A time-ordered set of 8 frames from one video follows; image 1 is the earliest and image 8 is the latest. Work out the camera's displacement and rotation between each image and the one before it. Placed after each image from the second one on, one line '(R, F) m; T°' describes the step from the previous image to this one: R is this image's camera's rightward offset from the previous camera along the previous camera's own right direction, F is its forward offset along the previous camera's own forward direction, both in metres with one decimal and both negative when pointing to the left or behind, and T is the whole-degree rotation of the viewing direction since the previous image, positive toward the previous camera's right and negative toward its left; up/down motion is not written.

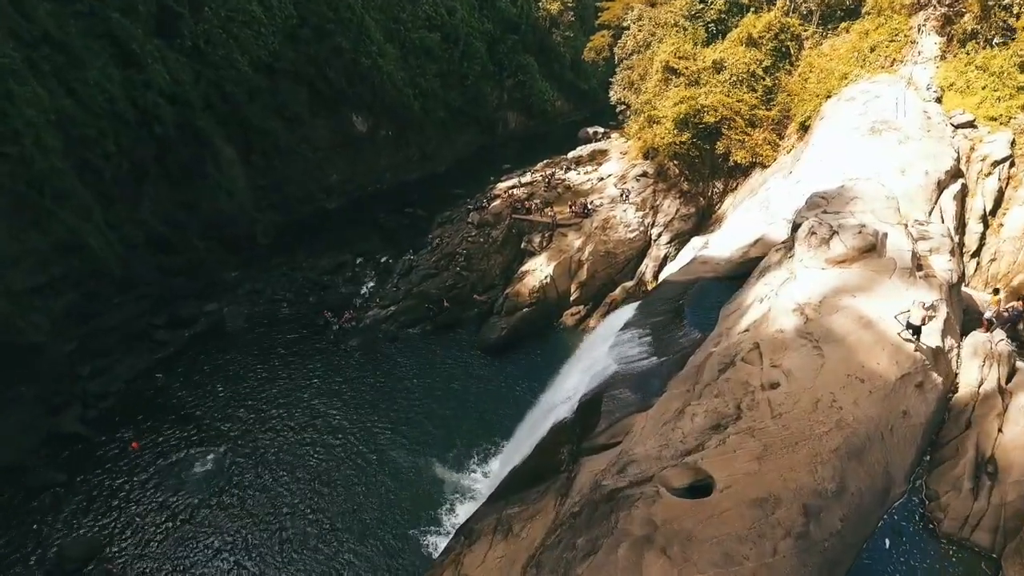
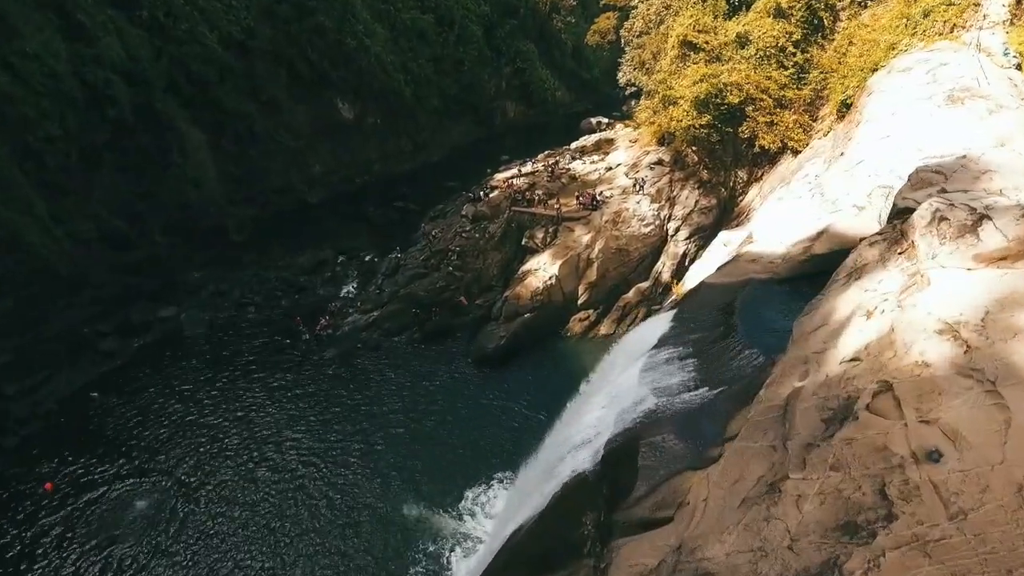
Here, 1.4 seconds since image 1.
(-0.1, +4.6) m; 0°
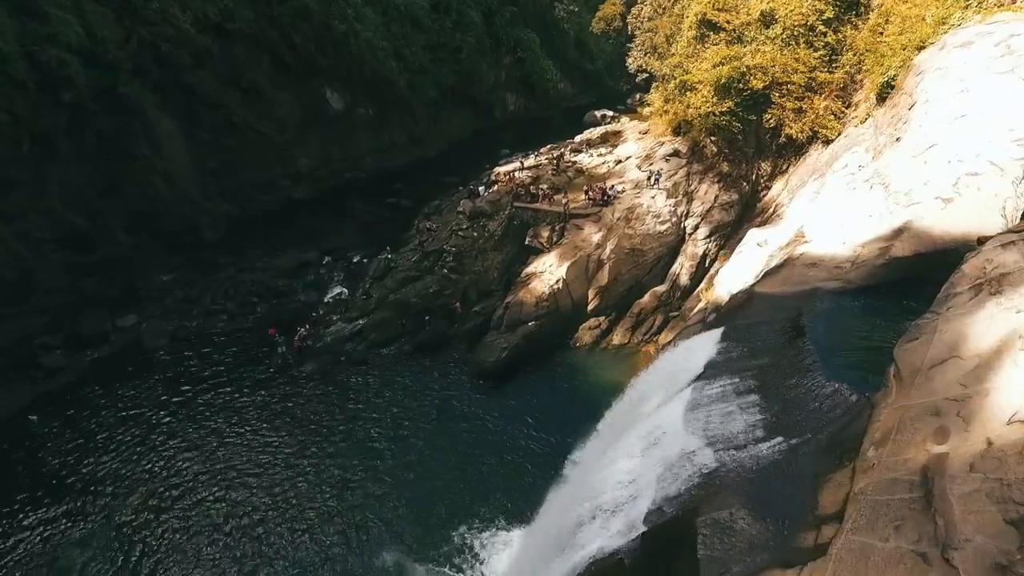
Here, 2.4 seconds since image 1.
(-0.1, +3.5) m; 0°
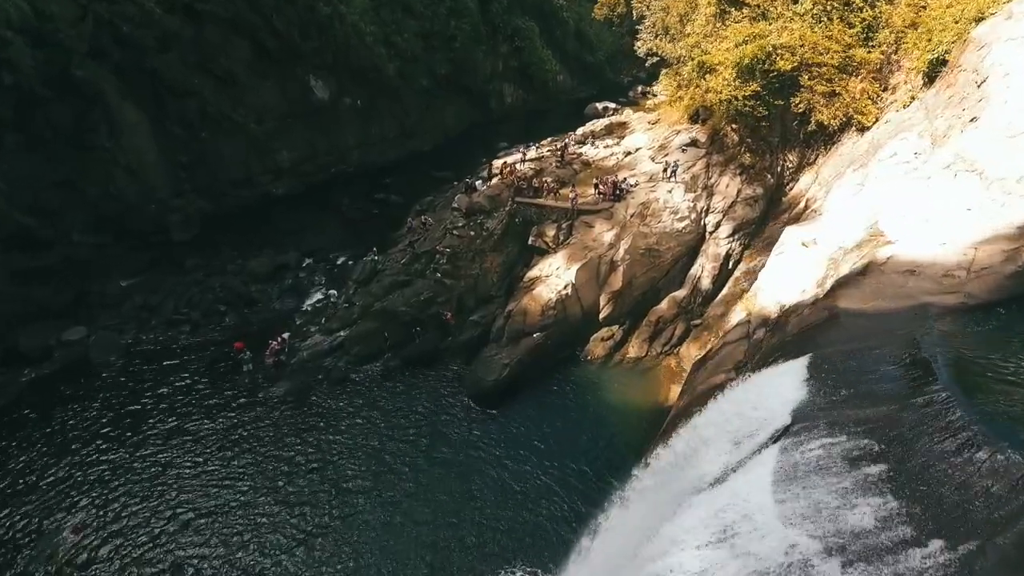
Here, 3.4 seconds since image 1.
(-0.3, +3.5) m; 0°
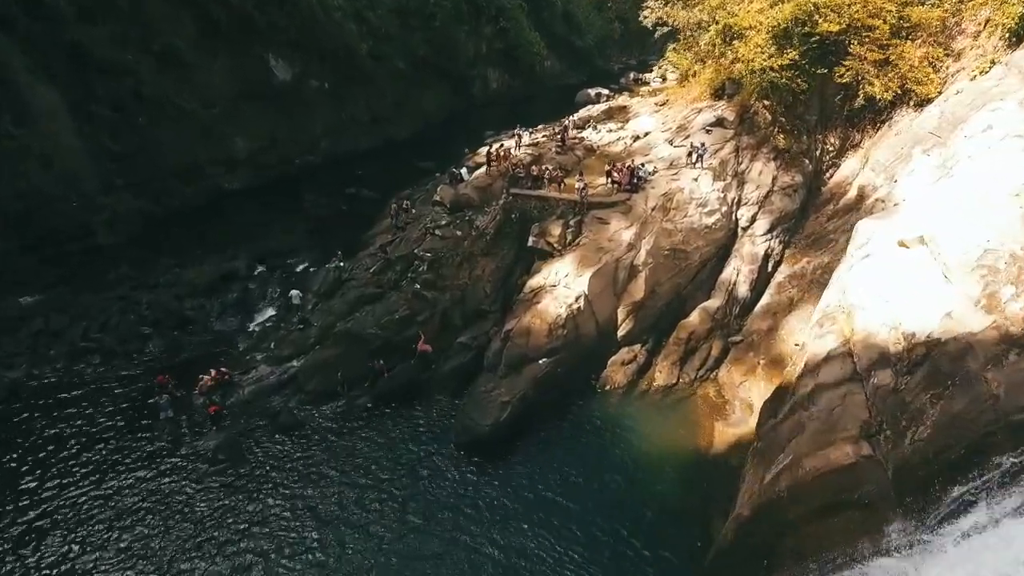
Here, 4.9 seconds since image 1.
(-0.5, +5.2) m; +1°
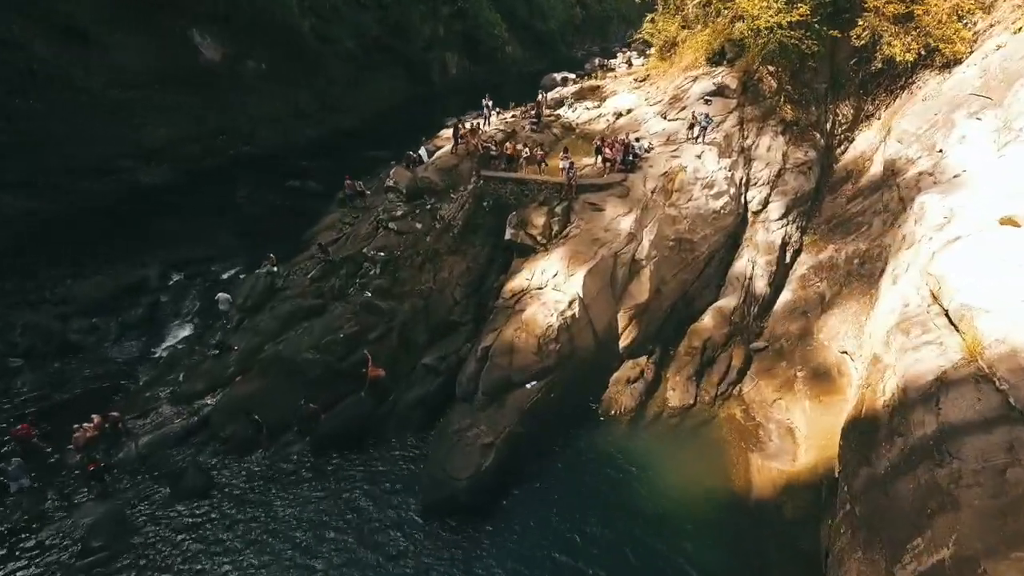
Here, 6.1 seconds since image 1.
(-0.3, +4.3) m; +3°
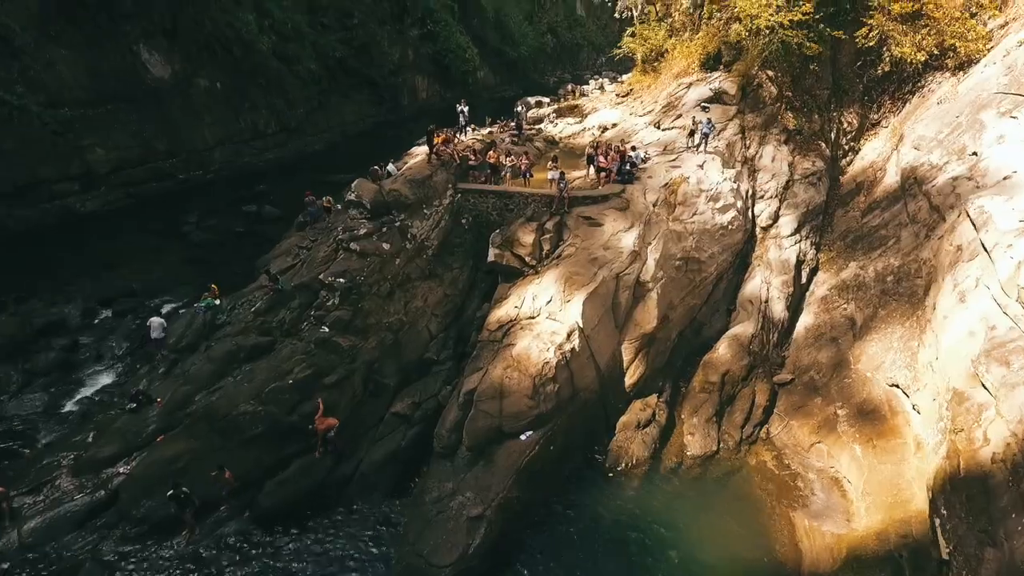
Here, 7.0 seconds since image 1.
(-0.3, +2.7) m; +2°
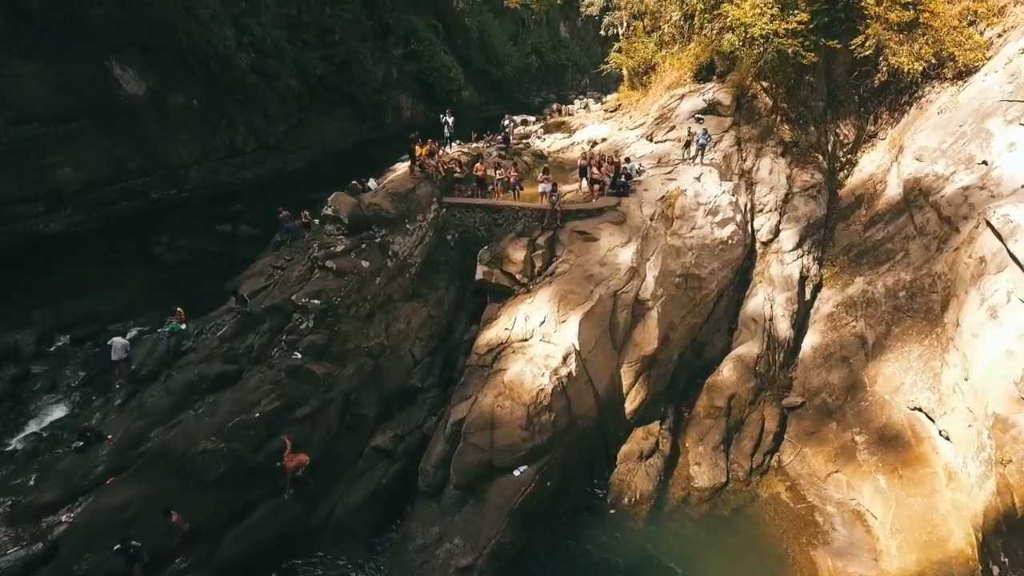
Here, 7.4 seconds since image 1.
(-0.1, +1.1) m; +1°
